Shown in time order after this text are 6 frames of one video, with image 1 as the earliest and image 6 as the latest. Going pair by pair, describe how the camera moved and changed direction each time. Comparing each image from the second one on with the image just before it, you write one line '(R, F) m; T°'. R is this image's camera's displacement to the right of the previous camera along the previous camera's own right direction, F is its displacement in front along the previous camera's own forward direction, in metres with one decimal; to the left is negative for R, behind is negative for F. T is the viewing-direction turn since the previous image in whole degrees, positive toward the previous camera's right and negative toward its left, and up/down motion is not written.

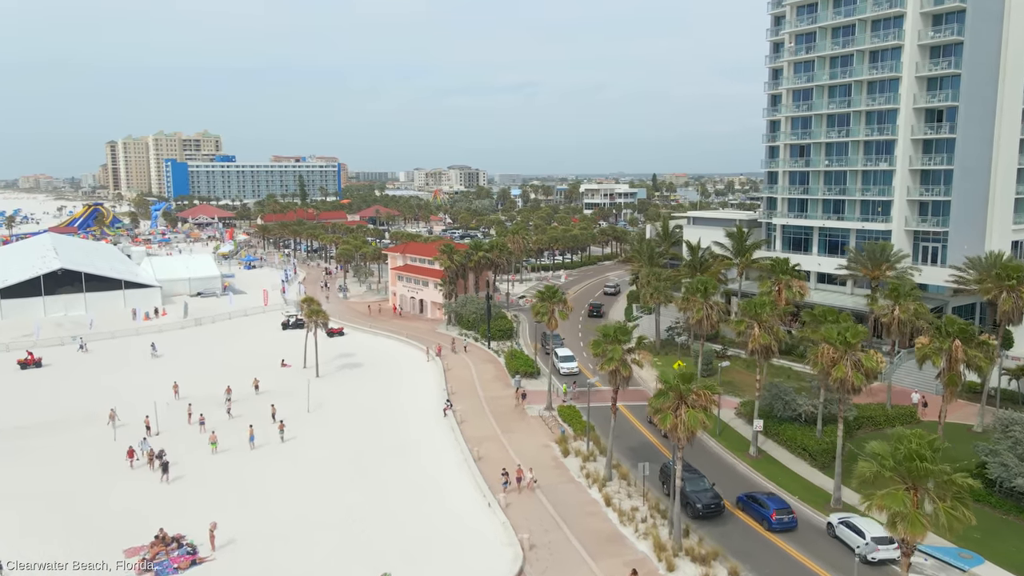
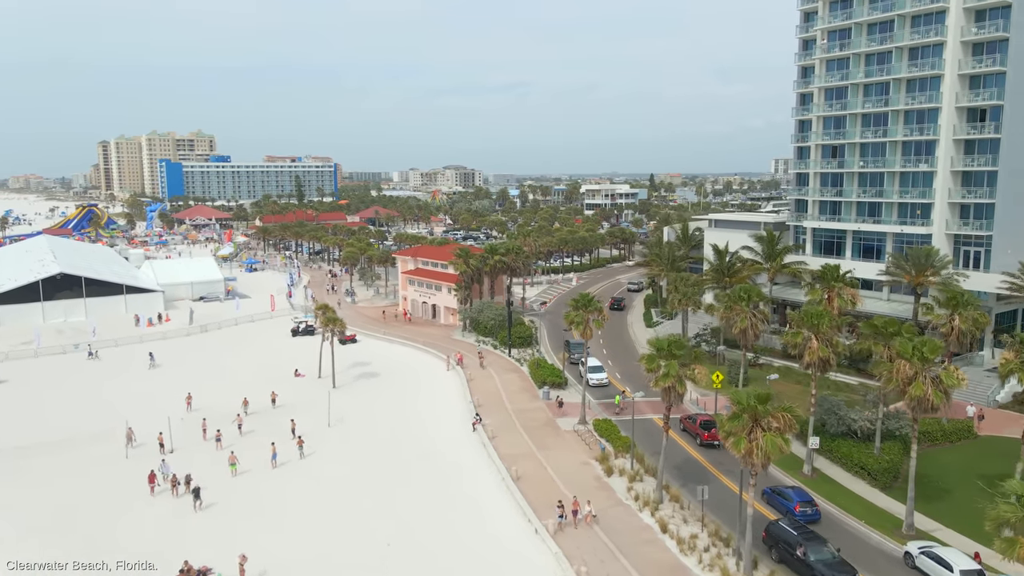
(-2.4, +2.1) m; 0°
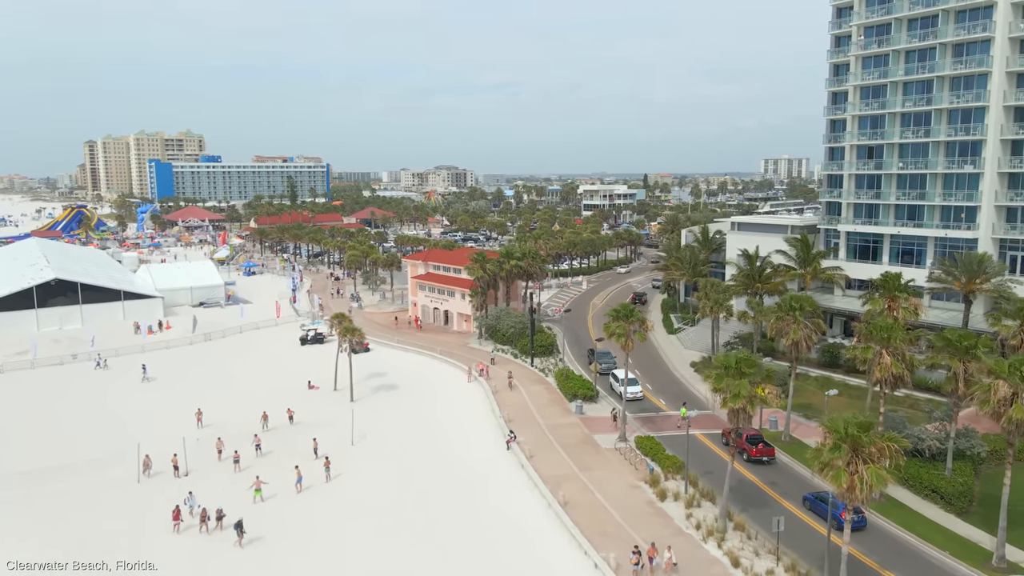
(-2.7, +2.5) m; +1°
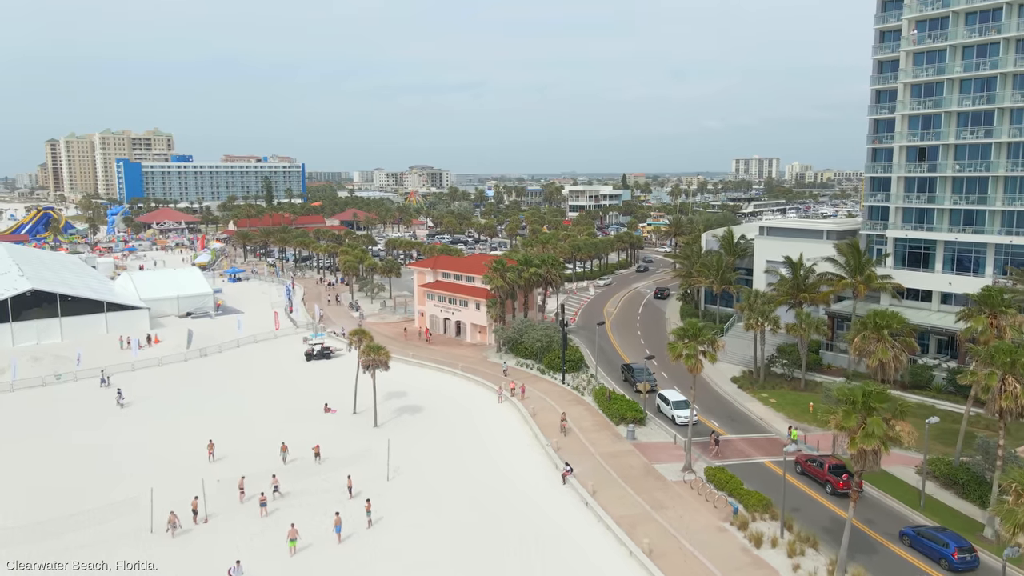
(-4.4, +4.1) m; +2°
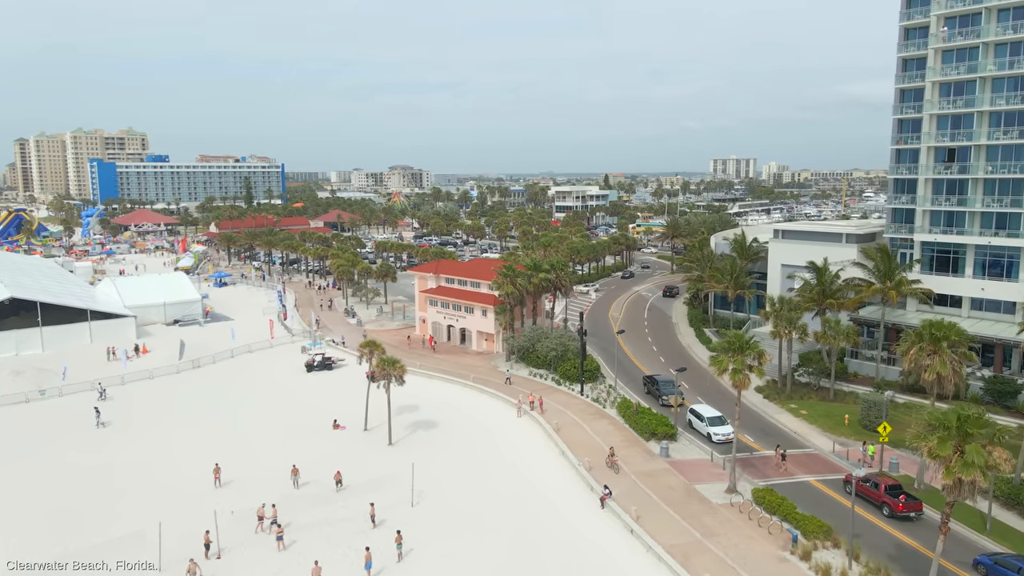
(-2.8, +2.5) m; +2°
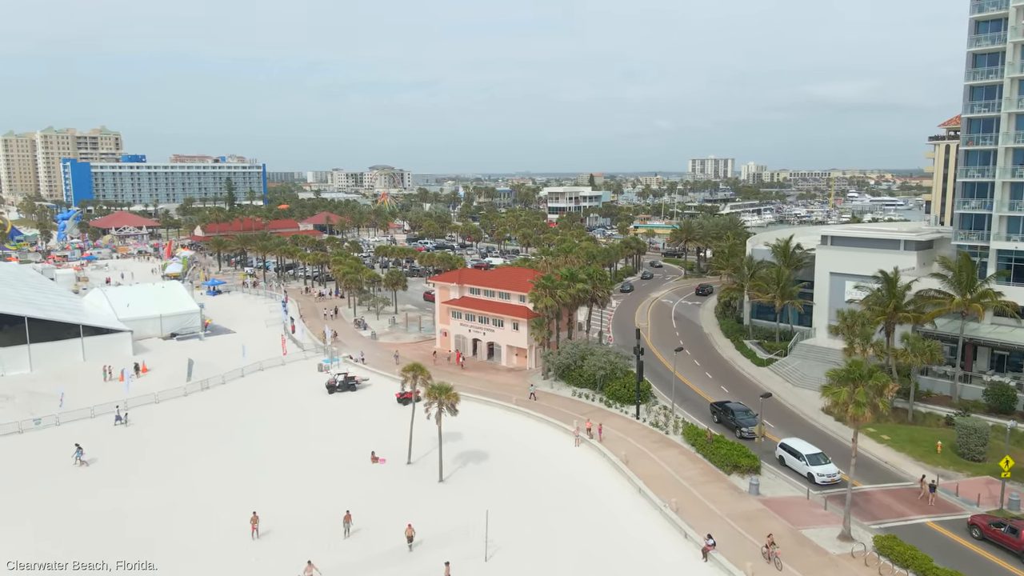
(-4.9, +4.4) m; +2°
